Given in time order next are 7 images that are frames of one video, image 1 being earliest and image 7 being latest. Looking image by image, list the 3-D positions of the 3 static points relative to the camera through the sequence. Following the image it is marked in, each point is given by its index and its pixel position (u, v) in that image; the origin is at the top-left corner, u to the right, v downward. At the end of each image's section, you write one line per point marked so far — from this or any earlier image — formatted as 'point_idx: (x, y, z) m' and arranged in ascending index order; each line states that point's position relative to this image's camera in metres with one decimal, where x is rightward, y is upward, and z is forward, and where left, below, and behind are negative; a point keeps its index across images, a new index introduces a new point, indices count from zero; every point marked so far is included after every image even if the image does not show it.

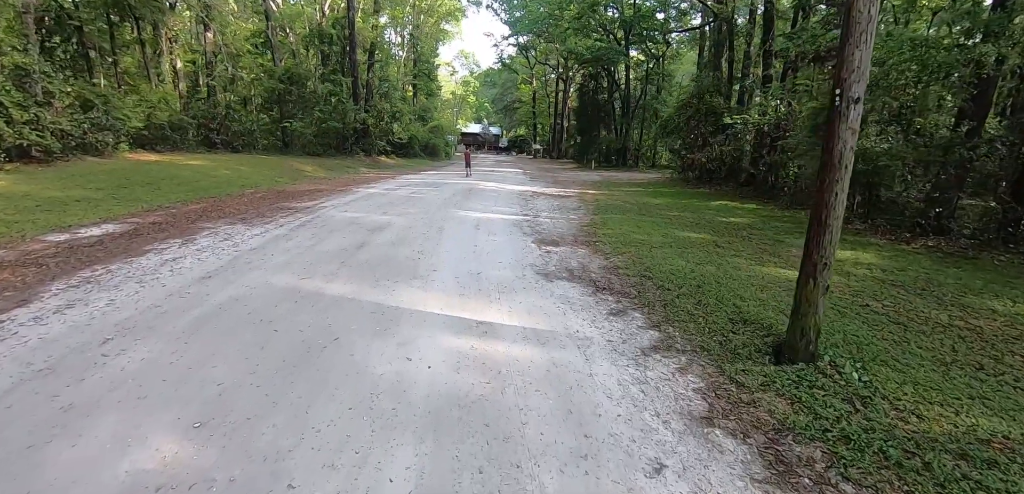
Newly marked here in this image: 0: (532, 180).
0: (+0.8, +2.6, +19.9) m
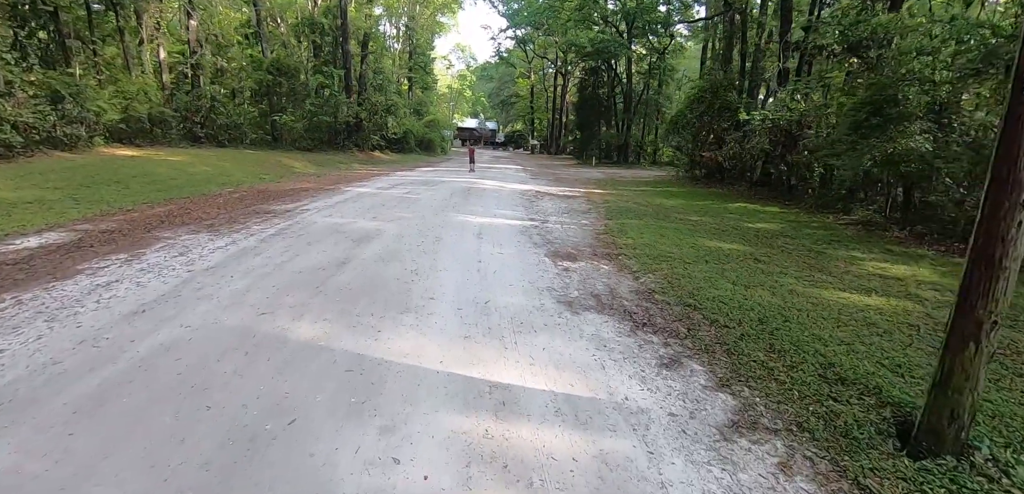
0: (+0.8, +2.5, +18.9) m
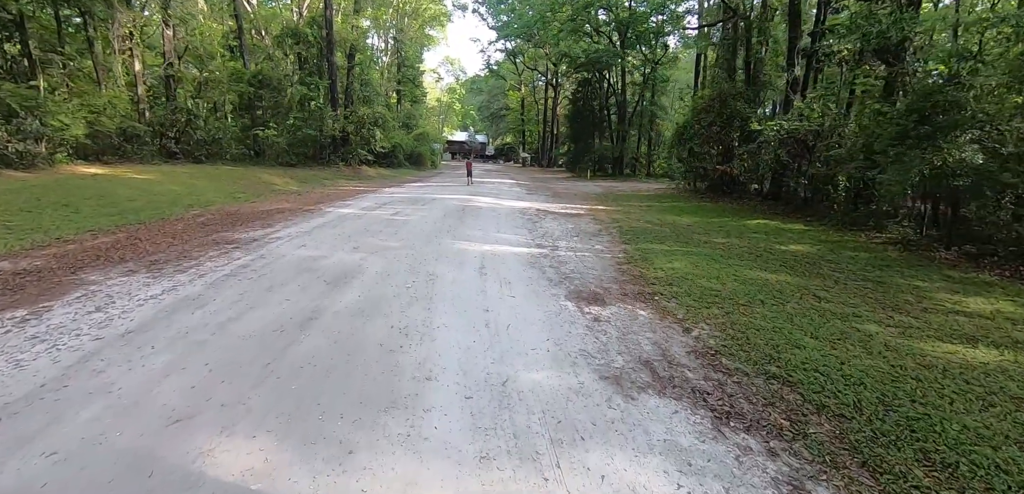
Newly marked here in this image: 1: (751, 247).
0: (+0.7, +1.9, +17.8) m
1: (+3.8, 0.0, +8.1) m
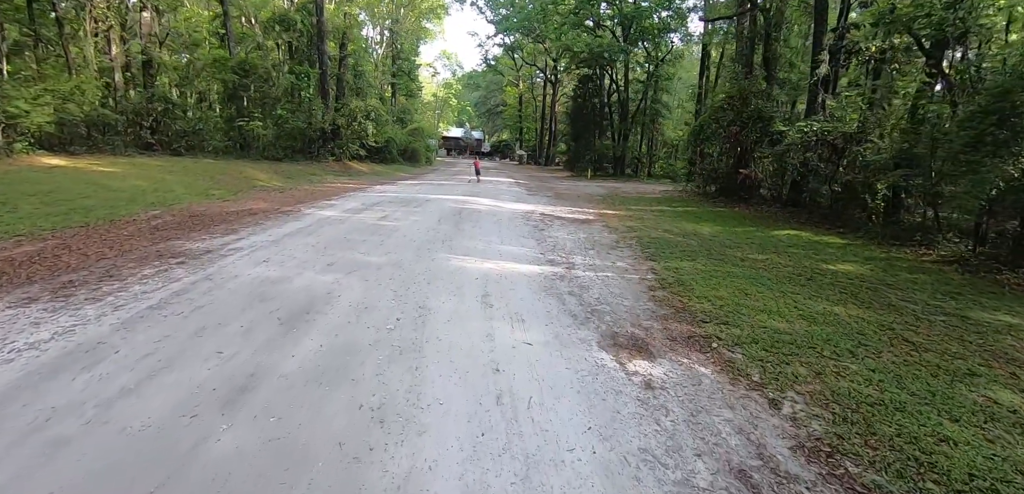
0: (+0.6, +1.7, +16.6) m
1: (+3.8, -0.3, +7.0) m
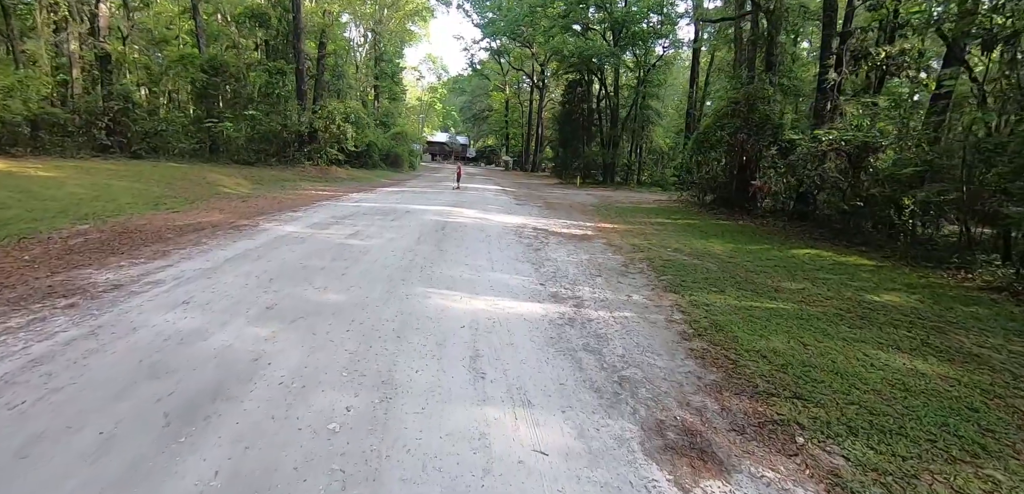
0: (+0.3, +1.3, +15.5) m
1: (+3.8, -0.6, +6.0) m
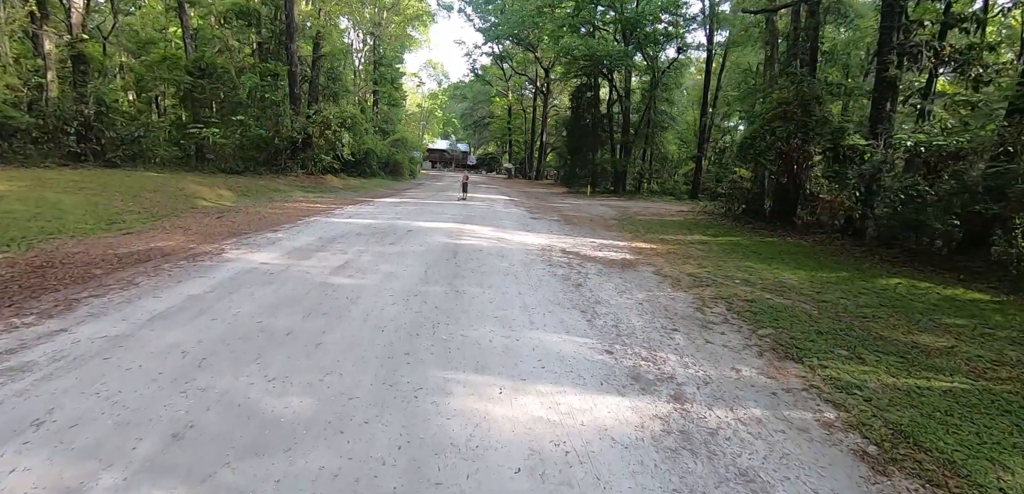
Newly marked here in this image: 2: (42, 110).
0: (+0.7, +0.8, +13.9) m
1: (+4.2, -1.0, +4.3) m
2: (-14.4, +4.2, +15.8) m
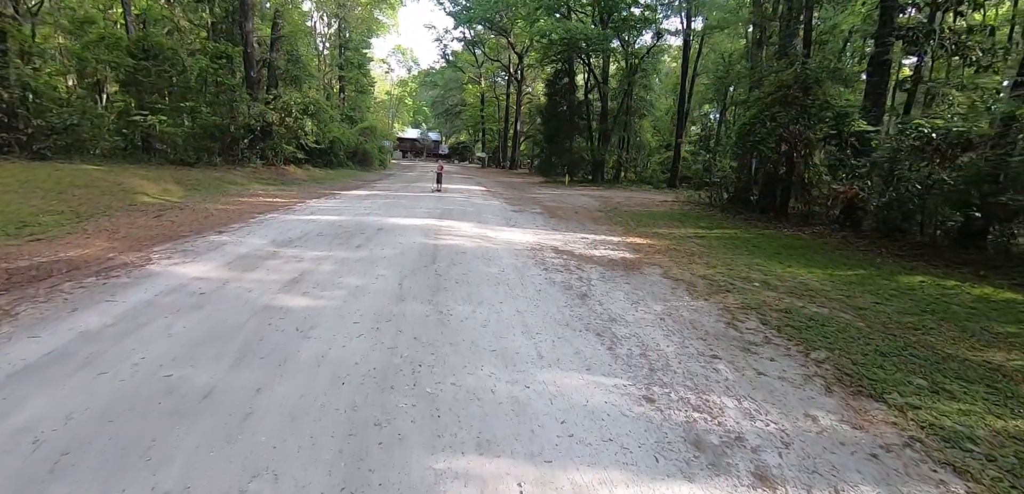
0: (+0.1, +0.9, +12.9) m
1: (+4.2, -1.0, +3.6) m
2: (-15.0, +4.1, +14.0) m
